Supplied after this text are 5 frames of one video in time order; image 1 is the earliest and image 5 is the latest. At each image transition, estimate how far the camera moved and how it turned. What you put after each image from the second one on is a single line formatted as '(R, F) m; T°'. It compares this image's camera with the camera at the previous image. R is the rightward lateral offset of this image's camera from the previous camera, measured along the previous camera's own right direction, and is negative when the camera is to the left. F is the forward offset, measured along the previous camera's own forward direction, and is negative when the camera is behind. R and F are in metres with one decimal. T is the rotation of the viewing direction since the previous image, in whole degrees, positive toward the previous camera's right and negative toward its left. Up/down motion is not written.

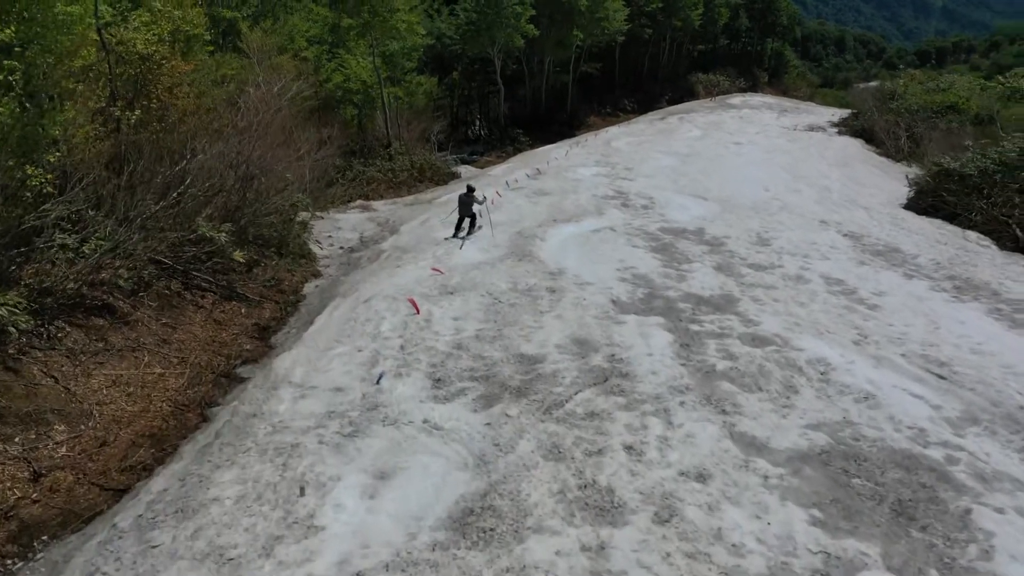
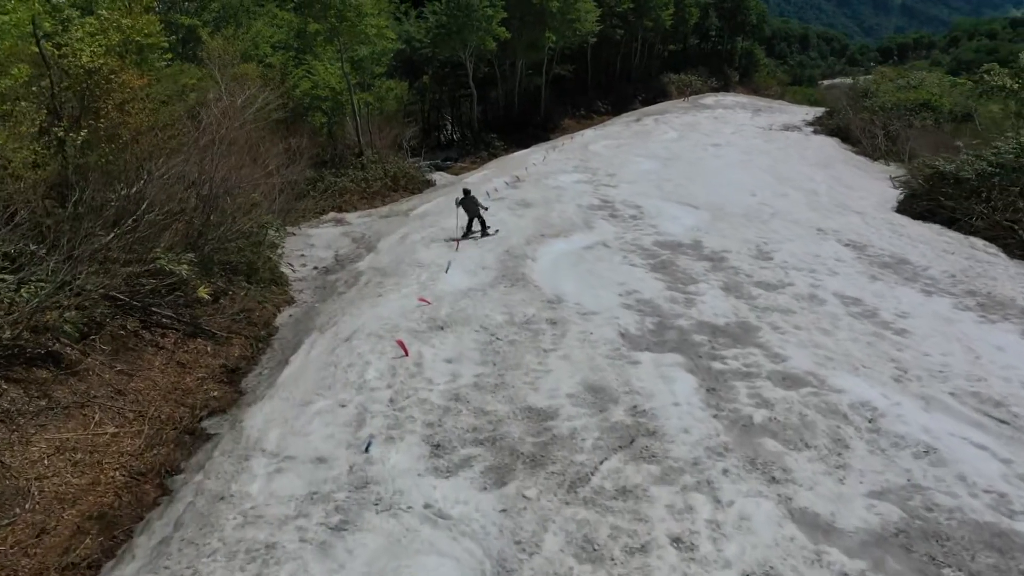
(-0.2, +0.8) m; +2°
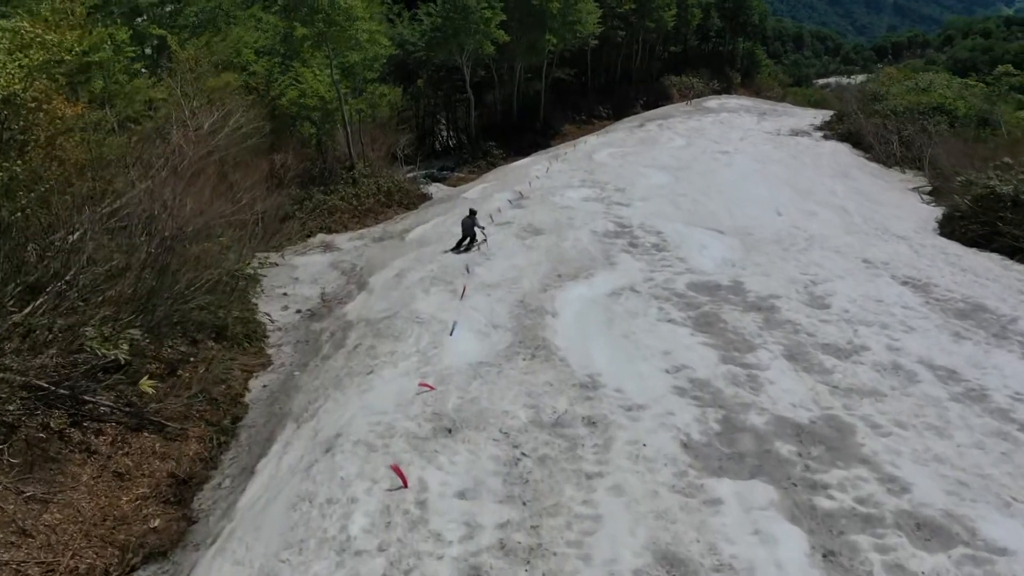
(-0.2, +1.8) m; 0°
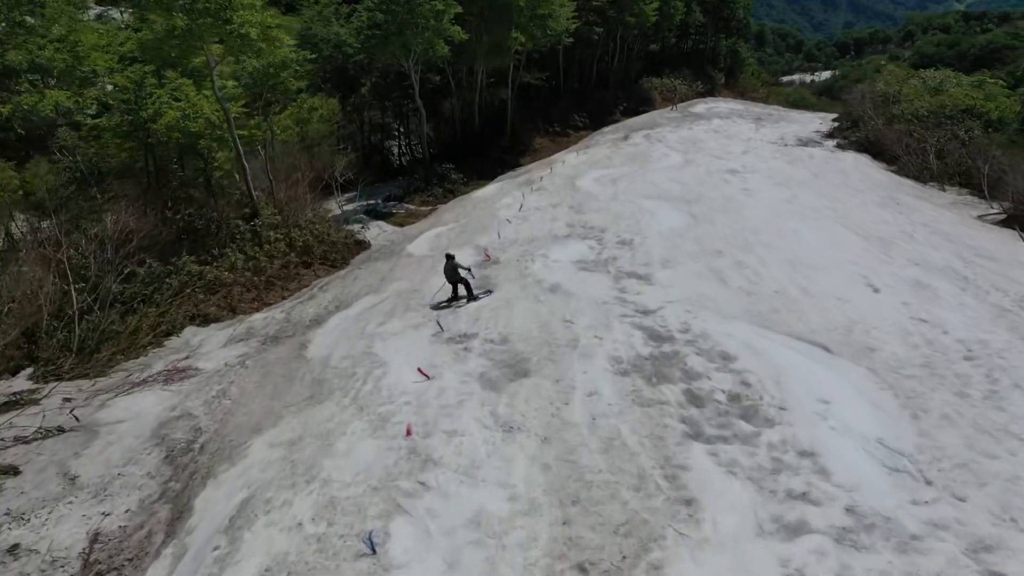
(+0.1, +6.8) m; +2°
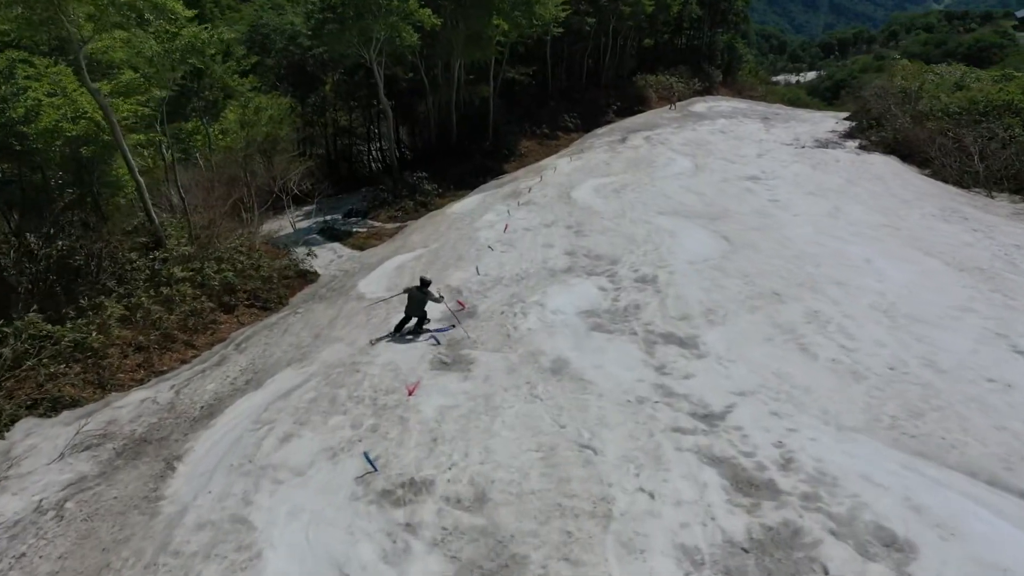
(0.0, +4.4) m; +1°
